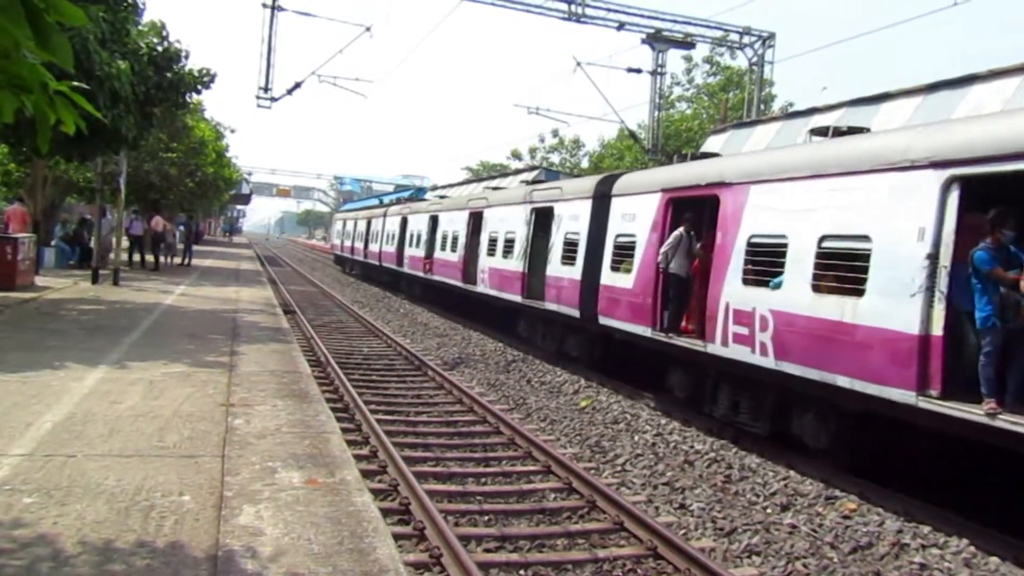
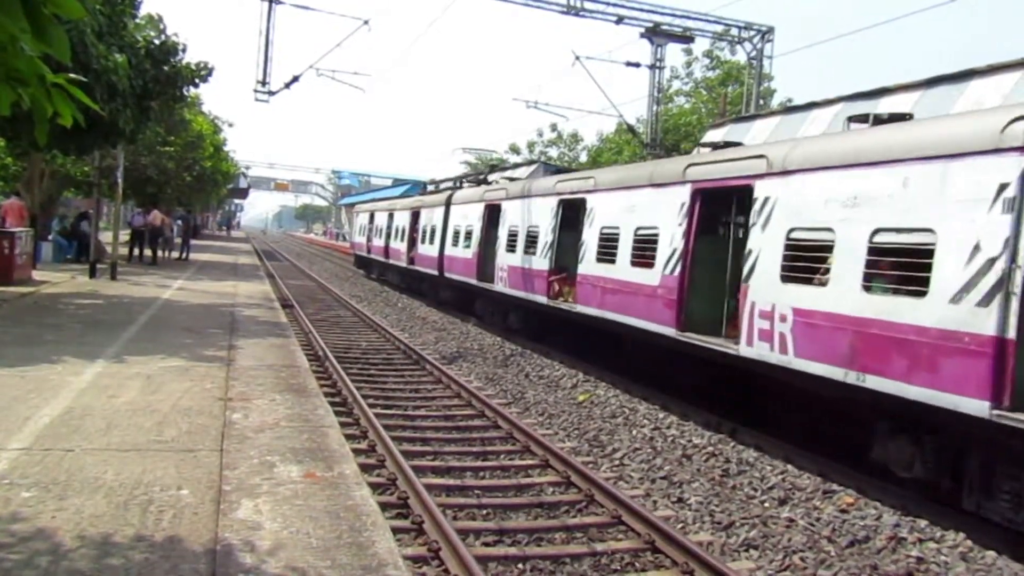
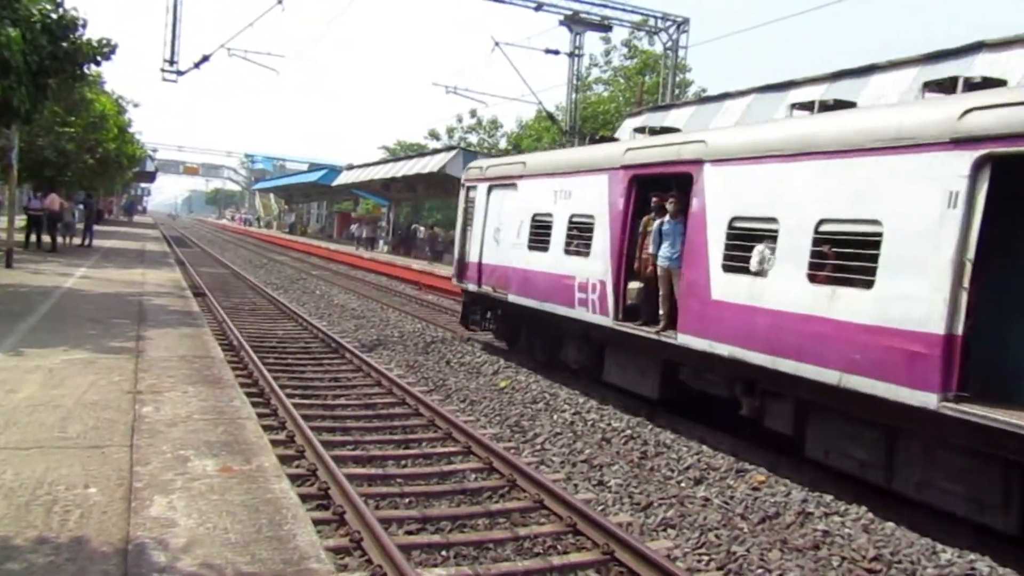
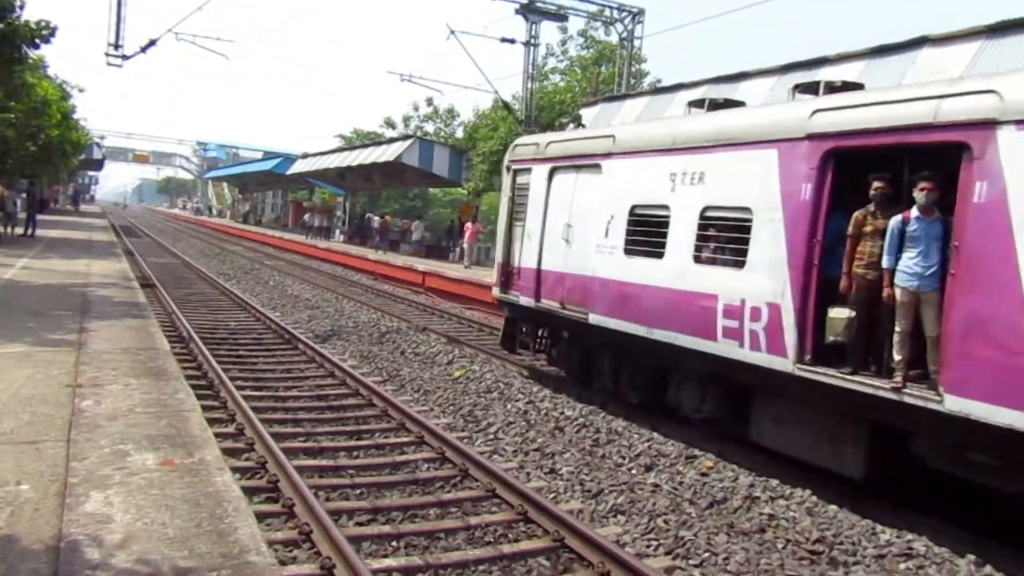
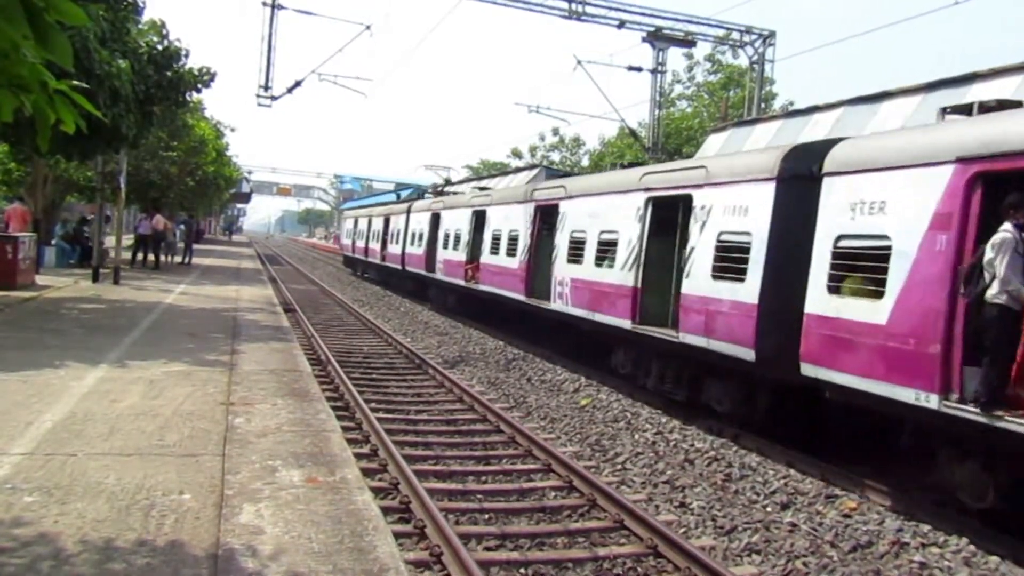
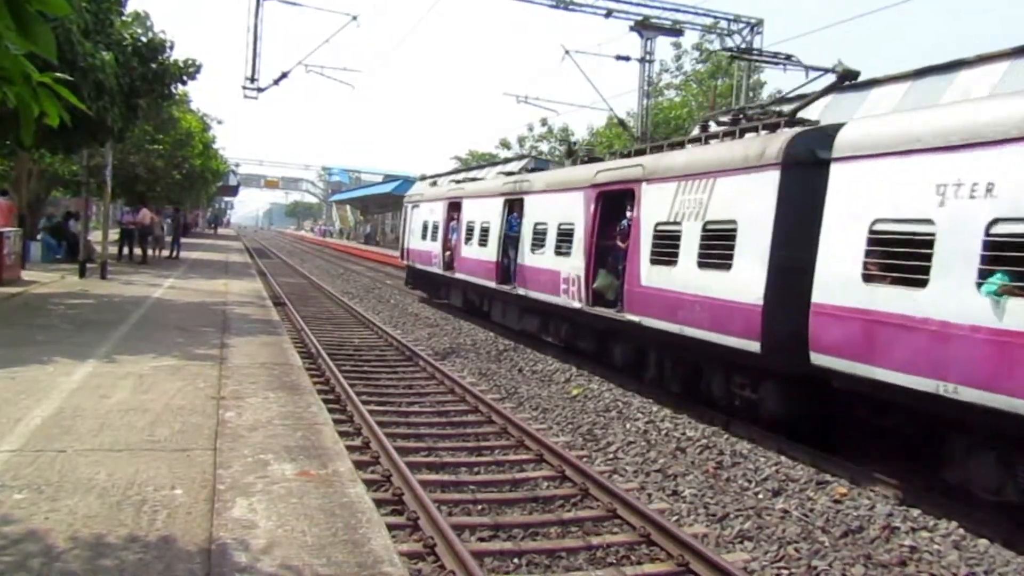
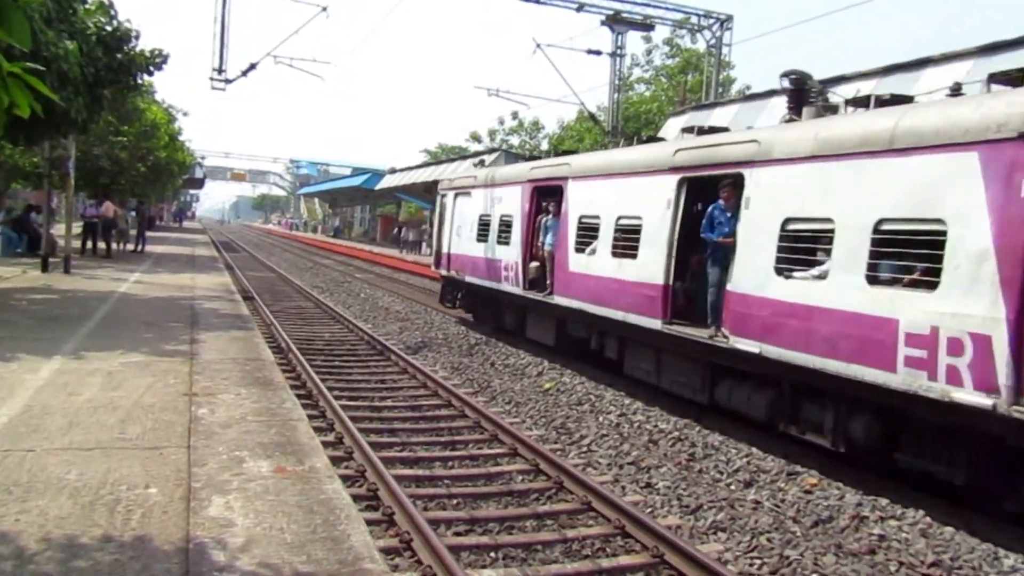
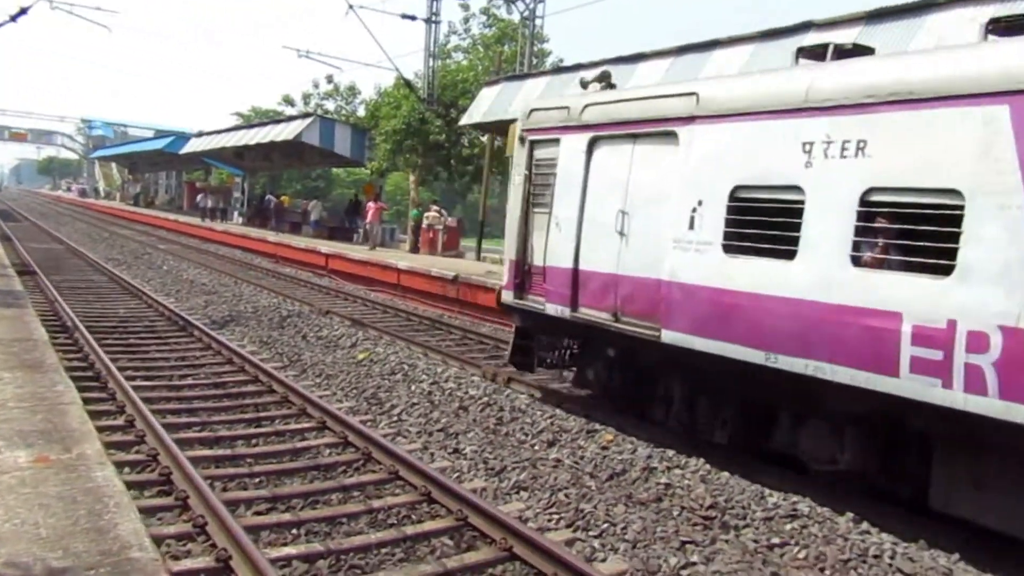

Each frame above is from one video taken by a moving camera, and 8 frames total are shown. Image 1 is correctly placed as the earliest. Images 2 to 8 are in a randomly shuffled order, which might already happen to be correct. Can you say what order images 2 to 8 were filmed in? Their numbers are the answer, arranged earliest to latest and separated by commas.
5, 2, 6, 7, 3, 4, 8
